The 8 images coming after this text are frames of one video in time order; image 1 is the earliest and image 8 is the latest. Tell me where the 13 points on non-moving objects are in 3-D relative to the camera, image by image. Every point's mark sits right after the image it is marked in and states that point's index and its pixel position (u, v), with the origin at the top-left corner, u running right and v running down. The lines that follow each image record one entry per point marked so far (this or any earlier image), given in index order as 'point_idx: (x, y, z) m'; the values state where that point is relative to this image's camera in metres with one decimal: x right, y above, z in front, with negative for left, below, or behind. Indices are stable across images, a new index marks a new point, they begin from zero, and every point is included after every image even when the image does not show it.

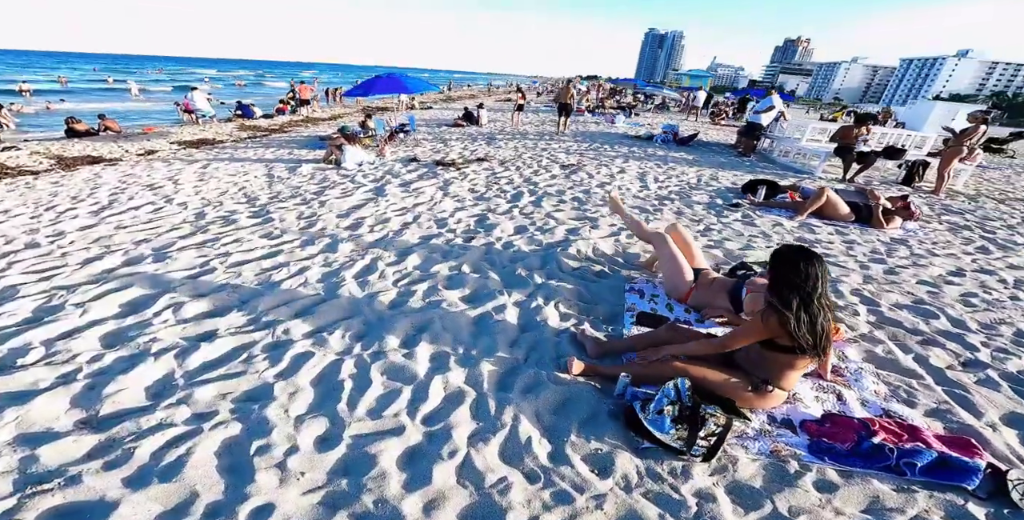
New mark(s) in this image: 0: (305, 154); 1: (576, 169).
0: (-4.6, +2.4, +10.6) m
1: (+1.0, +1.3, +7.1) m
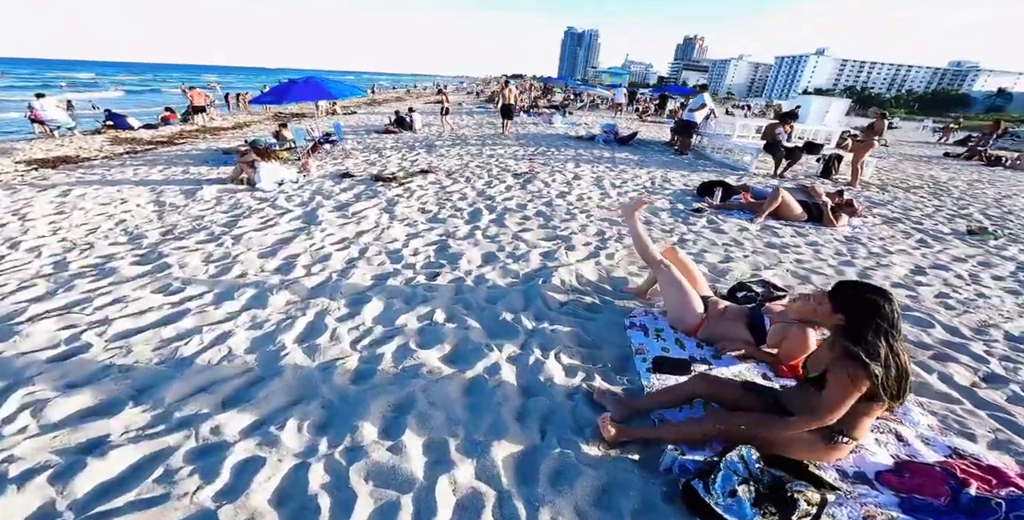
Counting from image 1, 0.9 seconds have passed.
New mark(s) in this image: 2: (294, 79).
0: (-6.1, +1.8, +9.3) m
1: (+0.1, +1.1, +6.7) m
2: (-4.7, +4.2, +10.1) m
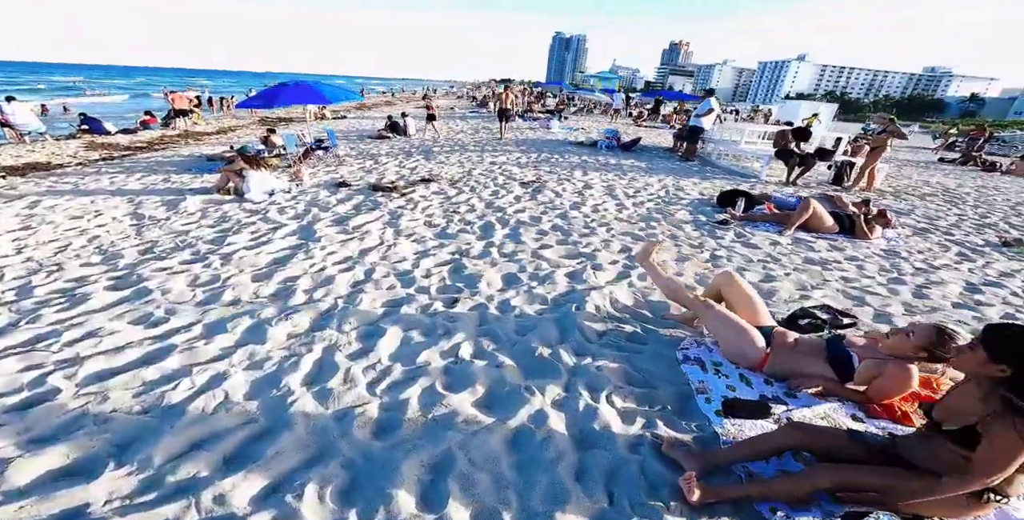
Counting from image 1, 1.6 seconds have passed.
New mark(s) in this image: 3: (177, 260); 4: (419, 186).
0: (-6.1, +1.6, +8.8) m
1: (+0.2, +0.9, +6.4) m
2: (-4.8, +3.9, +9.6) m
3: (-3.5, +0.1, +4.9) m
4: (-1.5, +1.1, +6.9) m
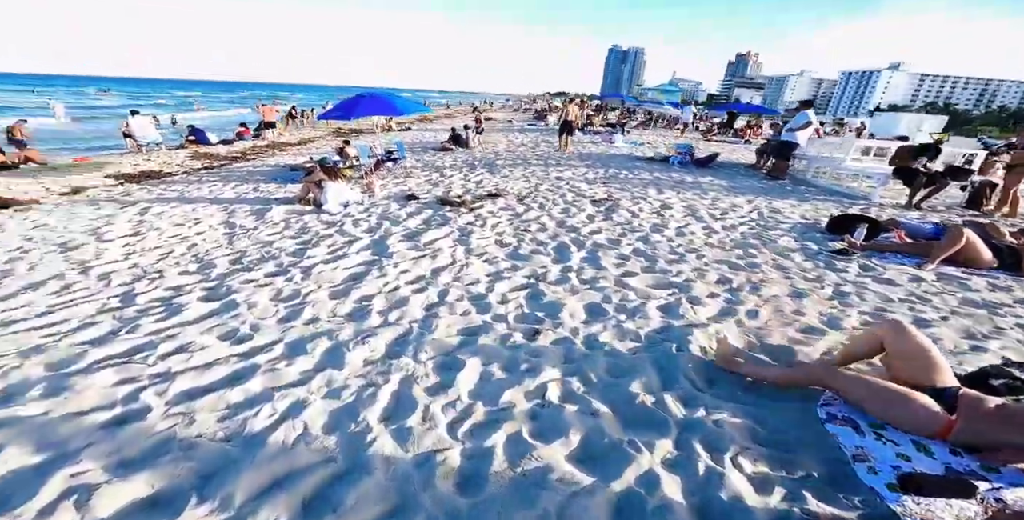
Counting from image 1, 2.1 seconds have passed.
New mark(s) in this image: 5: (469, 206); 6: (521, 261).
0: (-4.7, +1.4, +9.1) m
1: (+1.2, +0.6, +6.0) m
2: (-3.3, +3.6, +9.9) m
3: (-2.7, -0.1, +4.9) m
4: (-0.4, +0.9, +6.8) m
5: (-0.6, +0.8, +6.6) m
6: (+0.1, 0.0, +4.8) m
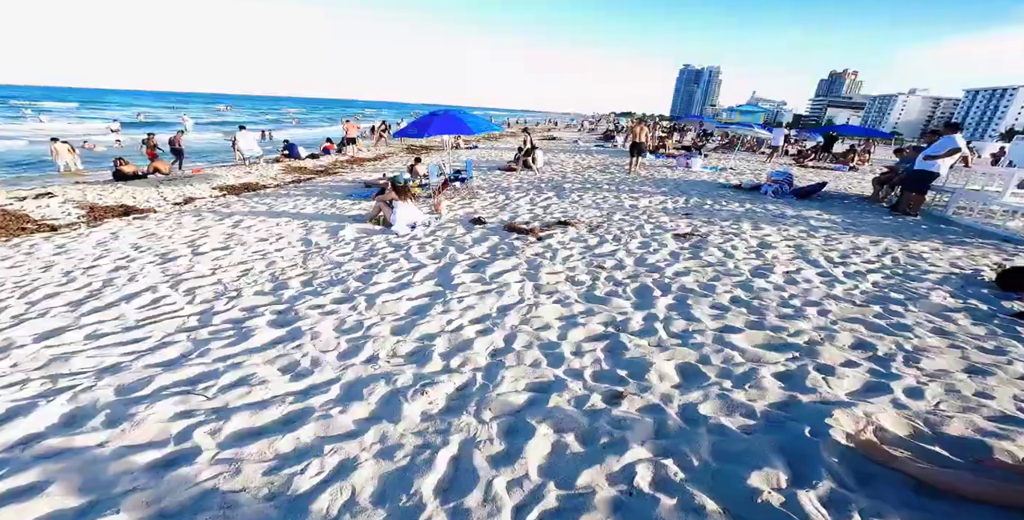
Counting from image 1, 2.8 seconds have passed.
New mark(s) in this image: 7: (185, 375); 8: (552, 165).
0: (-3.3, +1.0, +9.3) m
1: (+2.1, +0.1, +5.3) m
2: (-1.6, +3.2, +9.9) m
3: (-1.9, -0.4, +4.8) m
4: (+0.7, +0.4, +6.3) m
5: (+0.4, +0.3, +6.1) m
6: (+0.8, -0.4, +4.3) m
7: (-2.5, -0.9, +3.5) m
8: (+1.4, +3.1, +15.4) m
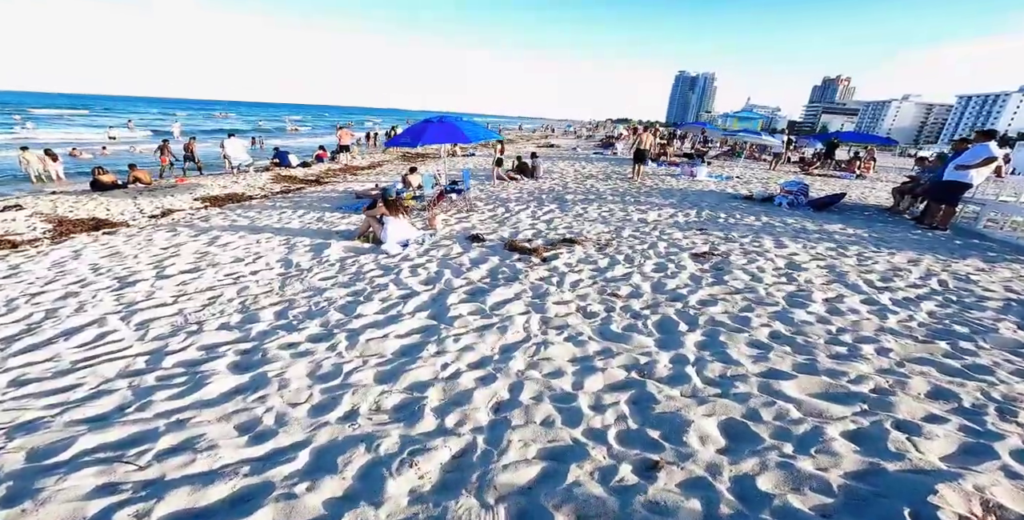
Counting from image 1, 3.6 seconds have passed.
0: (-3.3, +0.7, +8.7) m
1: (+2.1, -0.1, +4.8) m
2: (-1.7, +2.9, +9.4) m
3: (-1.9, -0.6, +4.2) m
4: (+0.7, +0.1, +5.7) m
5: (+0.4, +0.1, +5.5) m
6: (+0.8, -0.6, +3.7) m
7: (-2.5, -1.1, +2.9) m
8: (+1.3, +2.7, +14.8) m
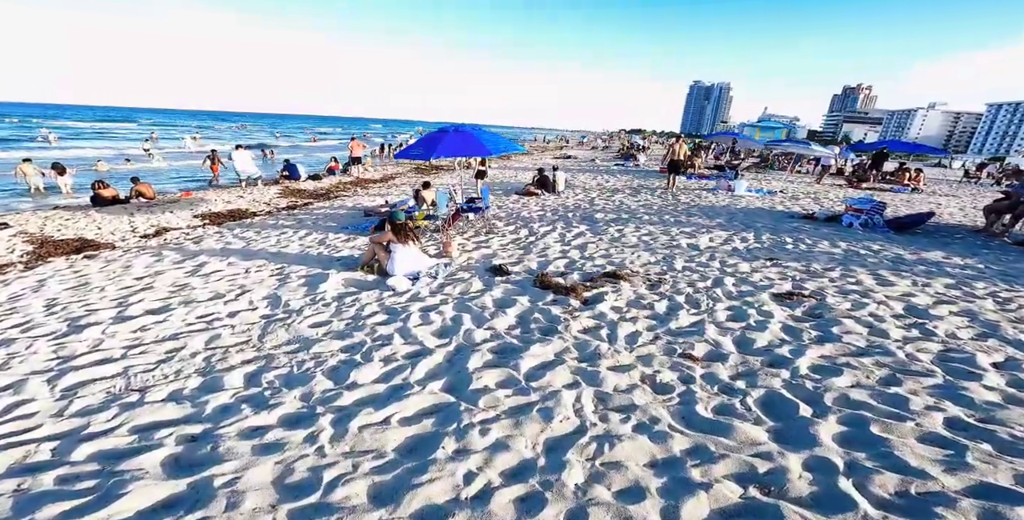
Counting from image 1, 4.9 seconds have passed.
0: (-2.9, +0.3, +7.7) m
1: (+2.4, -0.5, +3.7) m
2: (-1.3, +2.4, +8.4) m
3: (-1.6, -1.0, +3.2) m
4: (+1.0, -0.2, +4.7) m
5: (+0.7, -0.3, +4.5) m
6: (+1.1, -1.0, +2.6) m
7: (-2.2, -1.5, +1.9) m
8: (+1.8, +2.1, +13.8) m
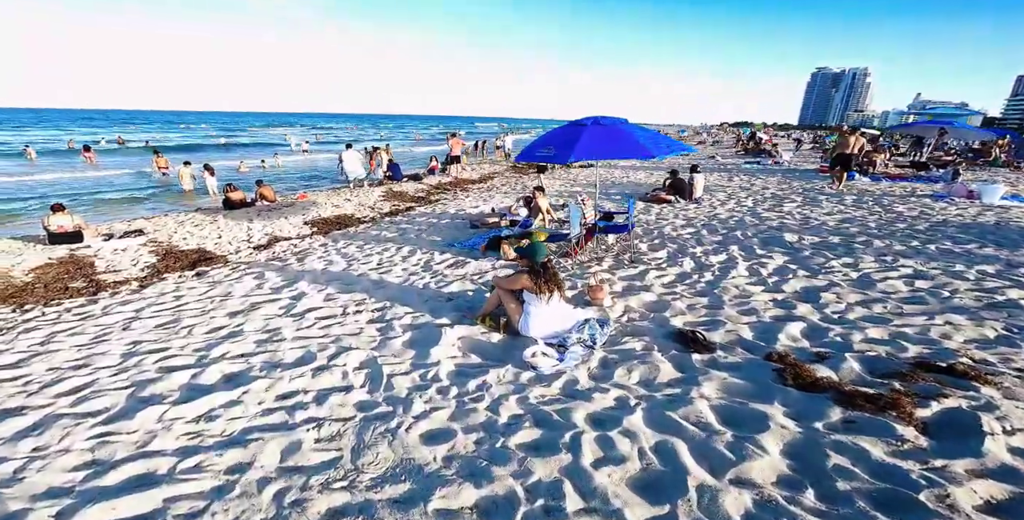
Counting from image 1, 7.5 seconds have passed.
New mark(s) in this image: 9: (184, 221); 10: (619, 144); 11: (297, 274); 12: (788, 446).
0: (-0.8, -0.1, +6.3) m
1: (+3.6, -1.0, +1.3) m
2: (+1.0, +2.0, +6.7) m
3: (-0.5, -1.4, +1.6) m
4: (+2.4, -0.7, +2.6) m
5: (+2.1, -0.8, +2.4) m
6: (+2.1, -1.5, +0.5) m
7: (-1.3, -1.9, +0.5) m
8: (+5.1, +1.6, +11.4) m
9: (-9.4, +1.0, +13.1) m
10: (+1.4, +1.4, +6.1) m
11: (-3.2, -0.2, +6.7) m
12: (+1.4, -0.9, +2.3) m
